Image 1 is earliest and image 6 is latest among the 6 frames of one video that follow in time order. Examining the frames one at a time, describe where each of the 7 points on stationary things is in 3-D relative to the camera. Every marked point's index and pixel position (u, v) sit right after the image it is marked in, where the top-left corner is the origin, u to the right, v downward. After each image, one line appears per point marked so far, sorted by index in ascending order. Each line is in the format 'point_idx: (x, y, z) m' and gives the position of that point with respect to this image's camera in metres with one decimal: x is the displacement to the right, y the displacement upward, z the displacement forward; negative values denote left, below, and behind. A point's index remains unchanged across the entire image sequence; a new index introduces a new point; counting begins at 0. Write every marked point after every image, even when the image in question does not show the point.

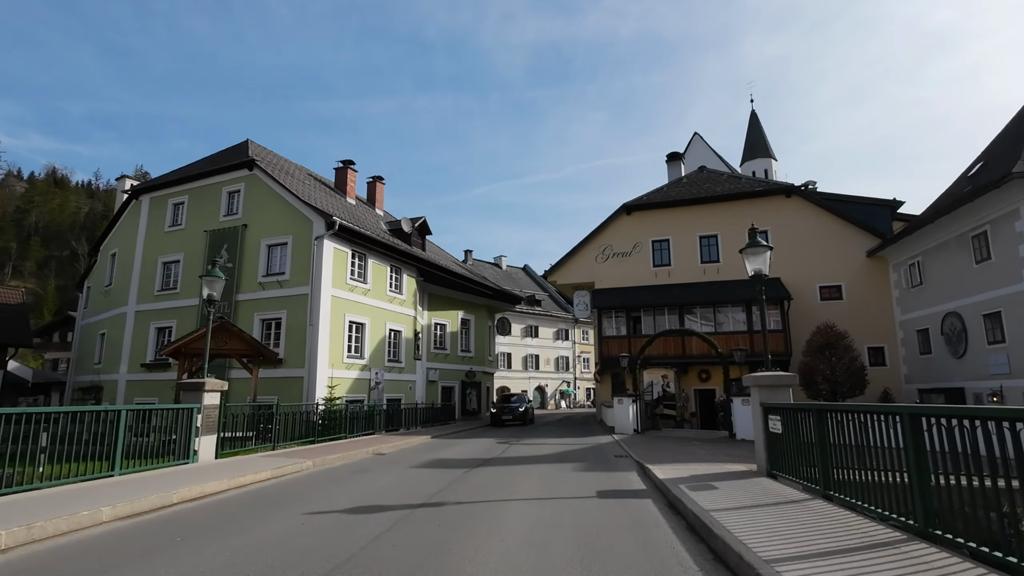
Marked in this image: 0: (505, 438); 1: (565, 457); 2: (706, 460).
0: (-0.2, -5.2, +18.4) m
1: (+1.3, -4.1, +13.1) m
2: (+3.9, -3.6, +11.0) m
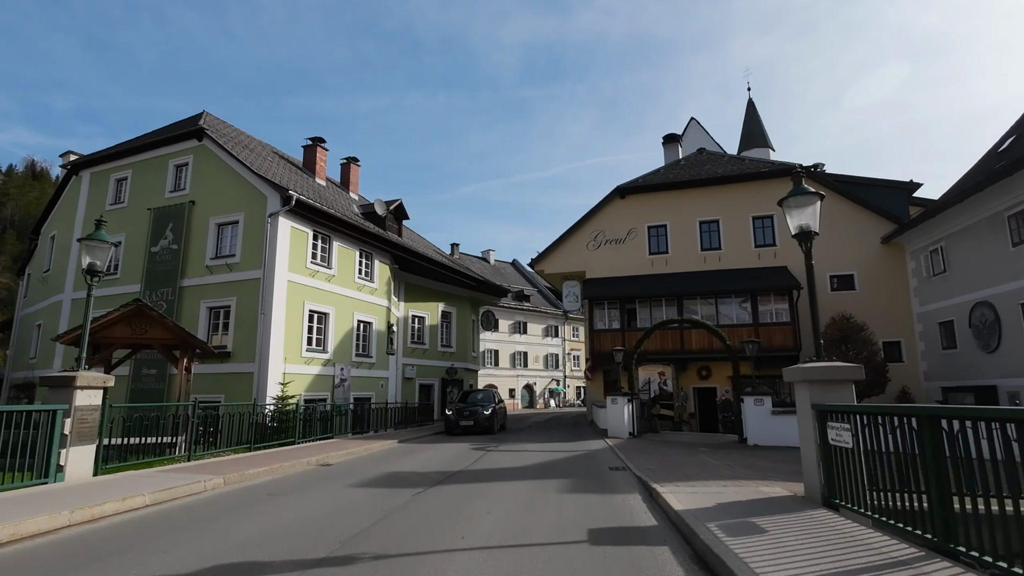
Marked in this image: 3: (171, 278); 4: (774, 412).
0: (-0.9, -4.7, +16.1) m
1: (+0.7, -3.6, +10.7) m
2: (+3.4, -3.1, +8.7) m
3: (-12.5, +0.4, +19.6) m
4: (+7.1, -3.4, +14.6) m
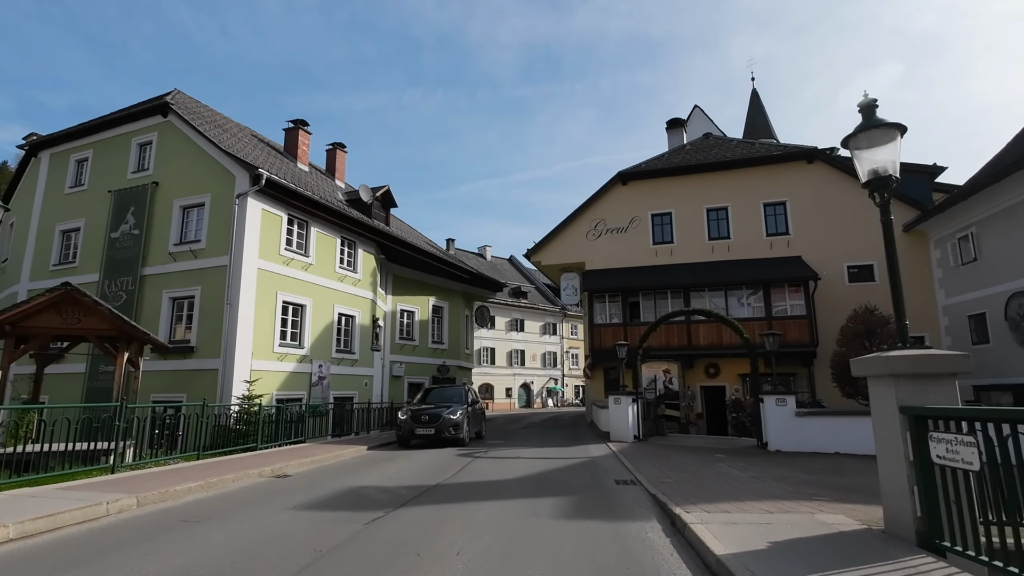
0: (-1.1, -4.3, +14.4) m
1: (+0.5, -3.3, +9.1) m
2: (+3.2, -2.7, +7.1) m
3: (-12.7, +0.7, +17.9) m
4: (+6.9, -3.0, +13.0) m
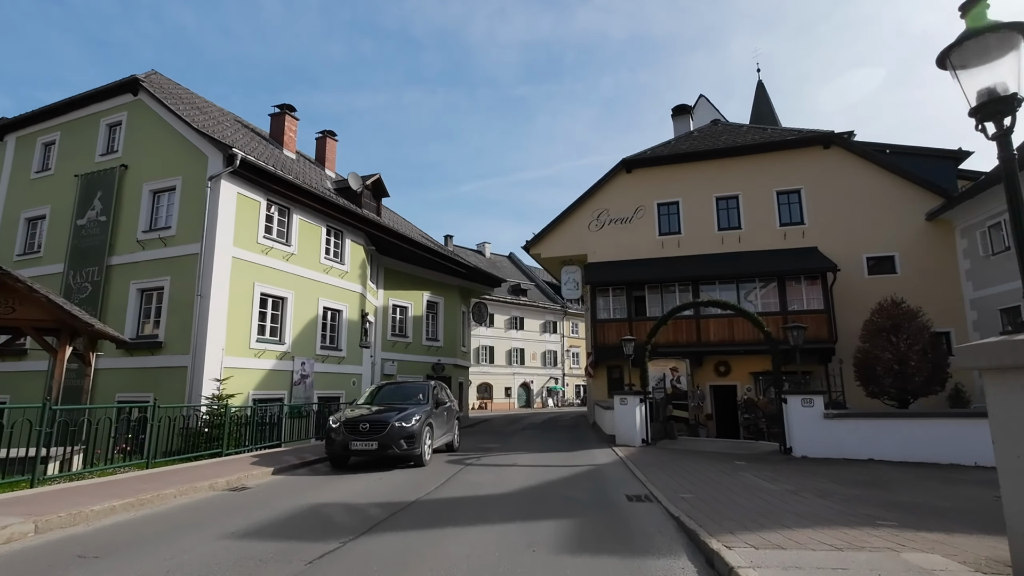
0: (-1.2, -4.0, +13.1) m
1: (+0.4, -3.0, +7.7) m
2: (+3.1, -2.5, +5.7) m
3: (-12.8, +1.0, +16.5) m
4: (+6.8, -2.8, +11.6) m
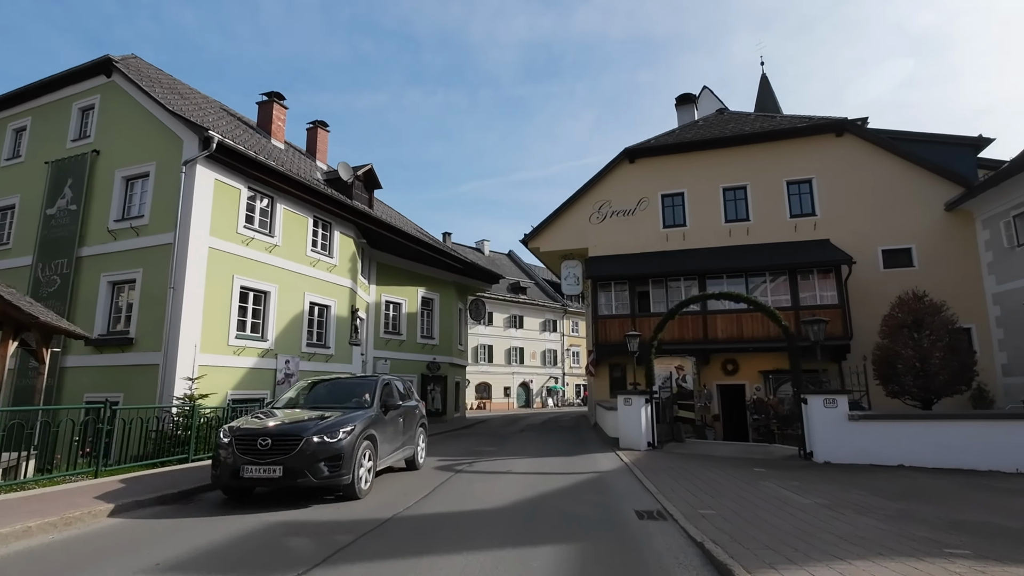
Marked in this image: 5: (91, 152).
0: (-1.3, -3.8, +12.1) m
1: (+0.3, -2.8, +6.7) m
2: (+3.0, -2.3, +4.7) m
3: (-12.9, +1.2, +15.5) m
4: (+6.7, -2.6, +10.6) m
5: (-12.5, +4.1, +16.0) m
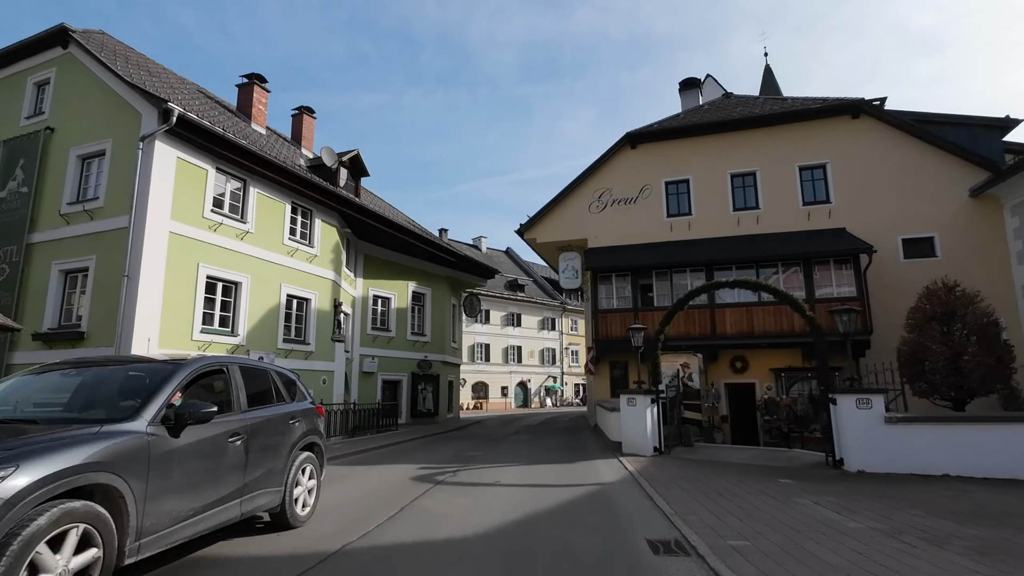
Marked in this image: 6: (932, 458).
0: (-1.5, -3.6, +10.8) m
1: (+0.2, -2.5, +5.4) m
2: (+2.8, -2.0, +3.4) m
3: (-13.1, +1.5, +14.2) m
4: (+6.5, -2.3, +9.3) m
5: (-12.8, +4.3, +14.6) m
6: (+7.1, -2.8, +9.0) m
